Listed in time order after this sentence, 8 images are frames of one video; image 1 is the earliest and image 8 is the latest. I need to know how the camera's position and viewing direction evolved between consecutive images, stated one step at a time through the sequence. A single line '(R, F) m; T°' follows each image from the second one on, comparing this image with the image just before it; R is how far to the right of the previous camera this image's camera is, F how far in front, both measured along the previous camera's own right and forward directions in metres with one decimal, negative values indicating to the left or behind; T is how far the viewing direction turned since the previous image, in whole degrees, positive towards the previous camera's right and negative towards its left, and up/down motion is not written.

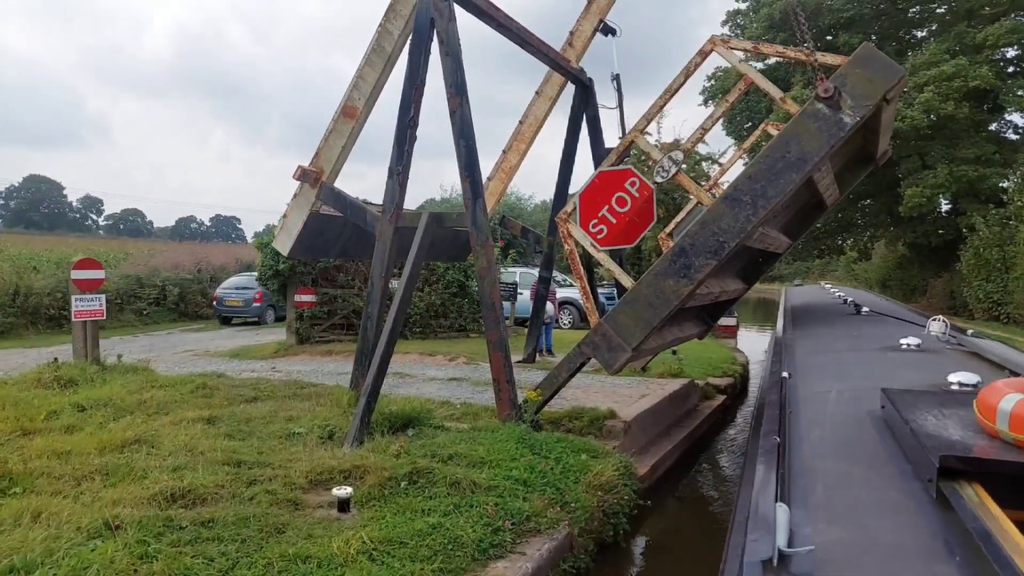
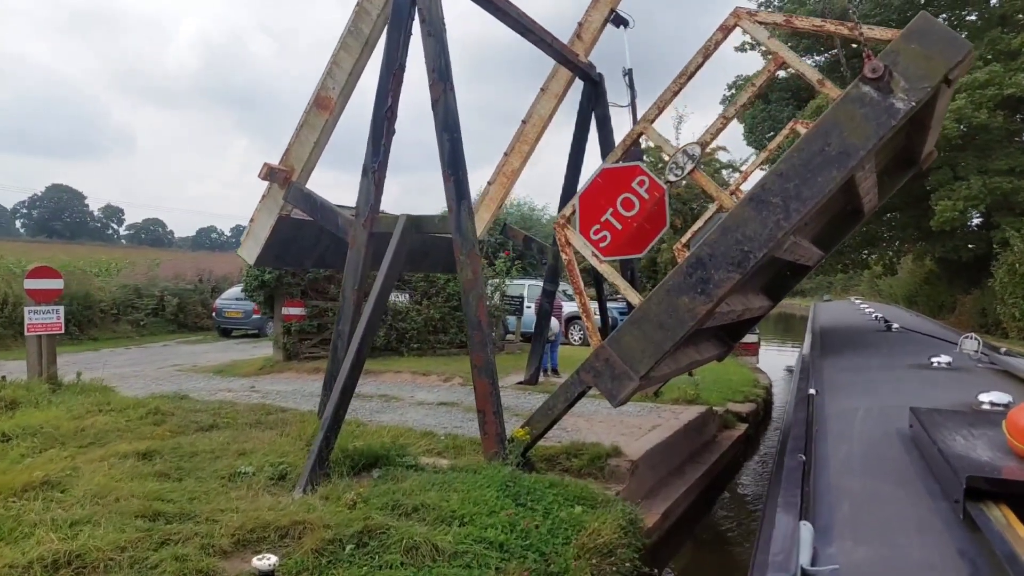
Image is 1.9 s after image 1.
(+0.2, +0.6) m; -1°
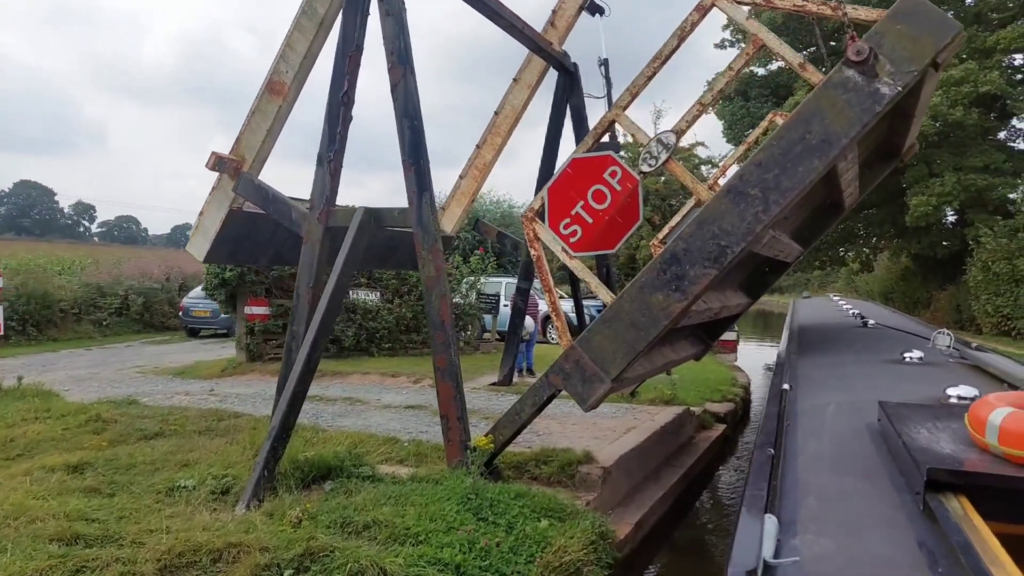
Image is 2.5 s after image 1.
(+0.1, +0.2) m; +2°
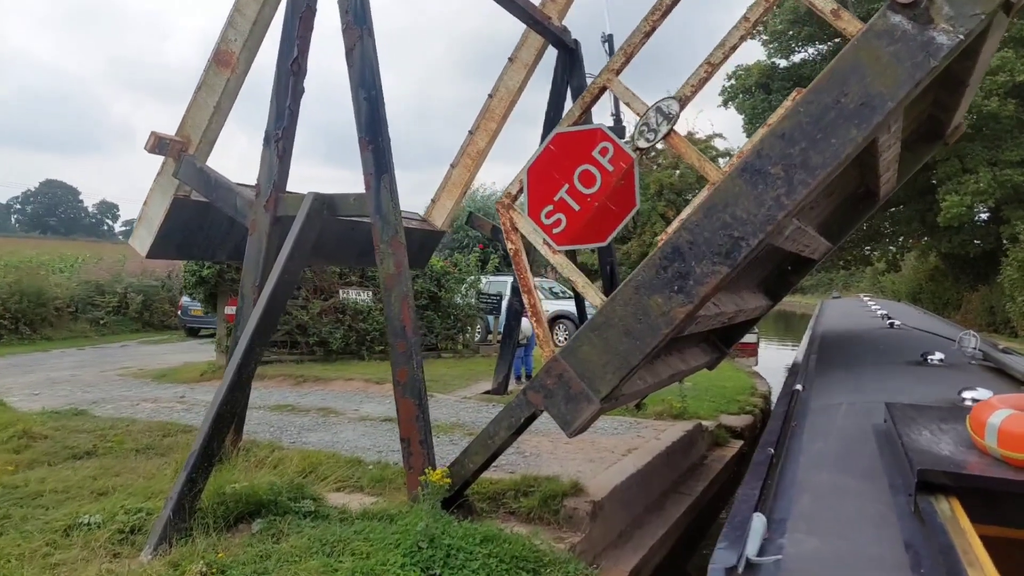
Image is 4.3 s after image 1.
(+0.2, +0.6) m; -2°
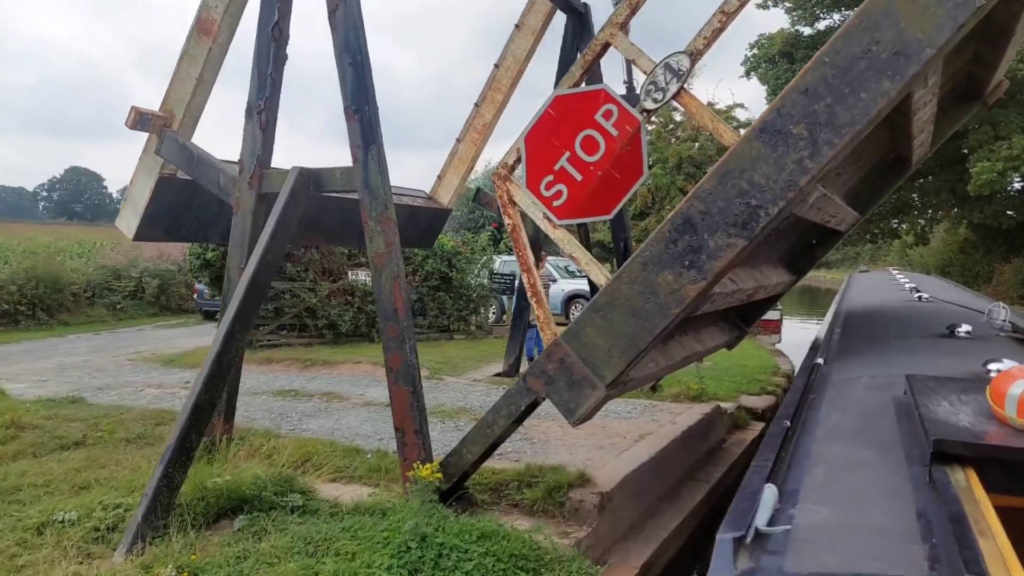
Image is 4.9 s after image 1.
(+0.1, +0.2) m; -2°
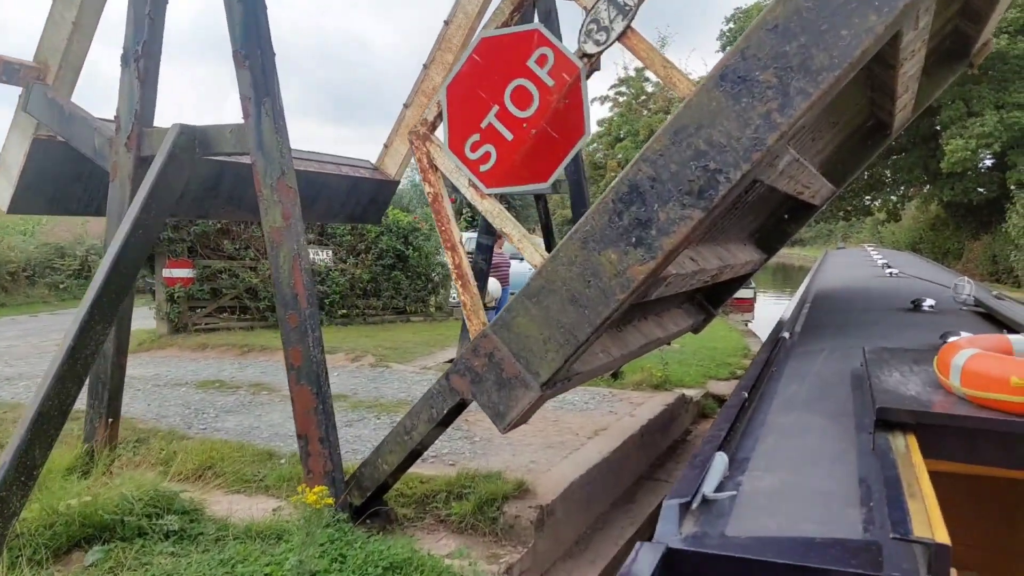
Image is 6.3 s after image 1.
(+0.2, +0.4) m; +2°
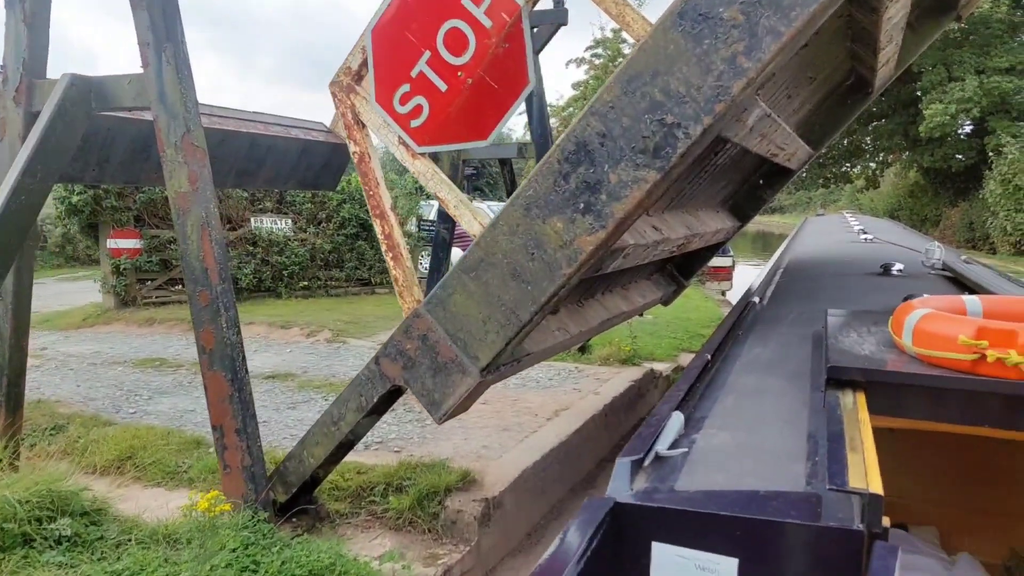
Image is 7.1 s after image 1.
(+0.1, +0.3) m; +2°
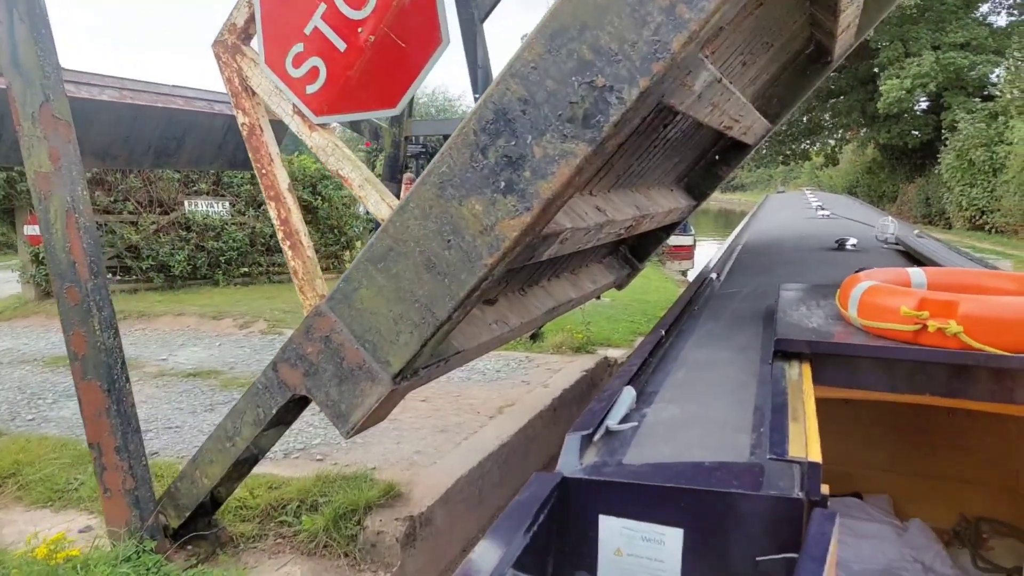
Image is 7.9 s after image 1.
(+0.1, +0.3) m; +3°
